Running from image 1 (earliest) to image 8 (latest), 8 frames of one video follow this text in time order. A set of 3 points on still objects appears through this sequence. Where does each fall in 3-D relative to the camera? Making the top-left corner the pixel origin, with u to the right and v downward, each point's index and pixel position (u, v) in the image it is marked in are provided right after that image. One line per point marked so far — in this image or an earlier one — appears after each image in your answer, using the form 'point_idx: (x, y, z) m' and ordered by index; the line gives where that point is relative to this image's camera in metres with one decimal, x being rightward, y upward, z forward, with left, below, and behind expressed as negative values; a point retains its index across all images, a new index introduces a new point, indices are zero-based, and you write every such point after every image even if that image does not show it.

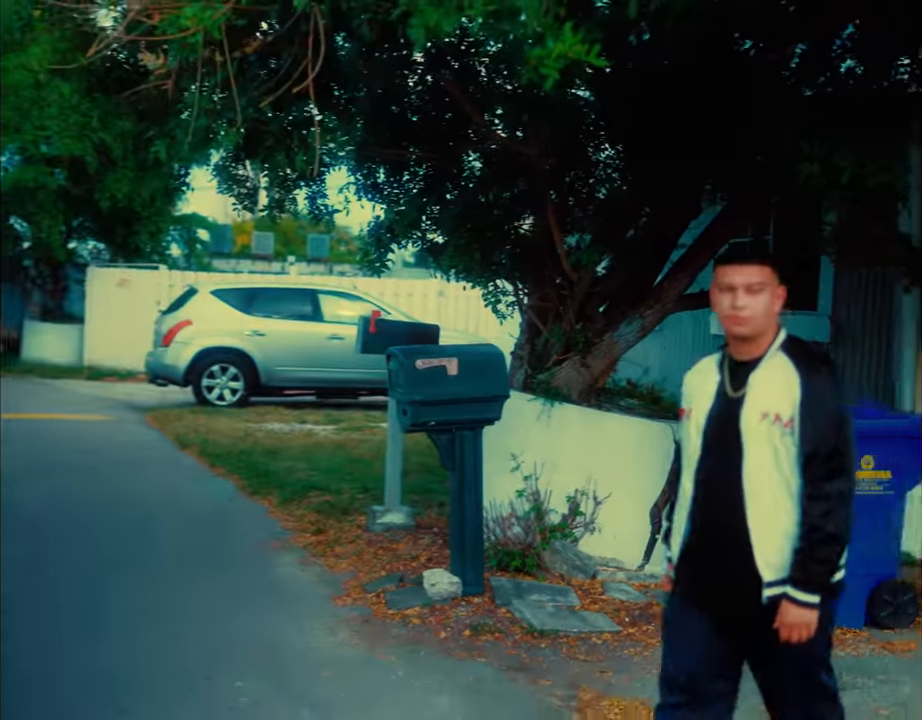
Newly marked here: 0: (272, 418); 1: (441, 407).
0: (-2.0, -0.6, +13.6) m
1: (-0.1, -0.2, +5.7) m
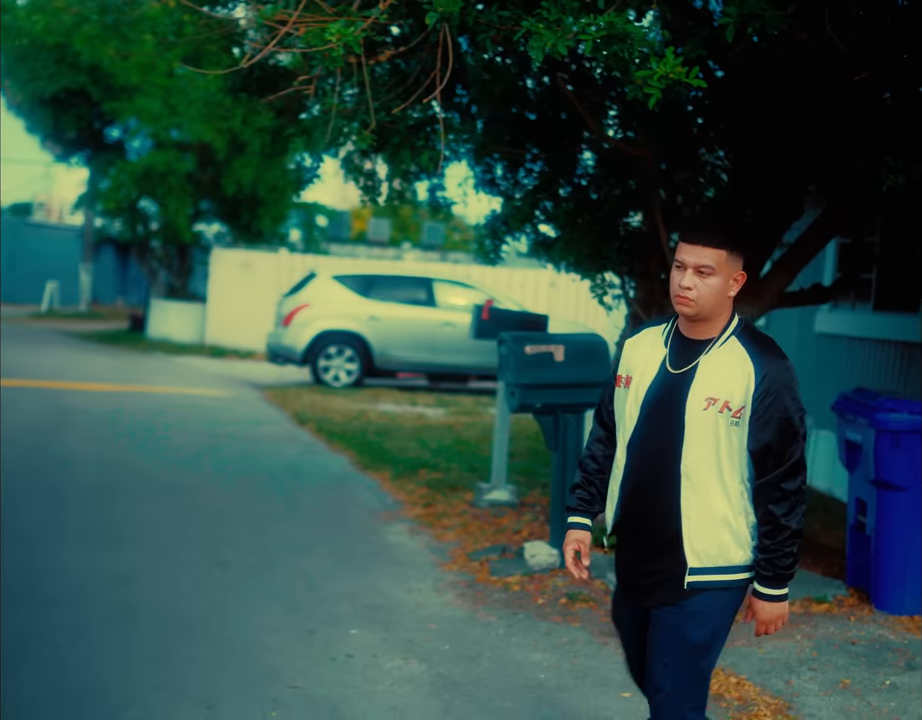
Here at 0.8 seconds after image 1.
0: (-0.8, -0.4, +14.1) m
1: (+0.4, -0.1, +6.1) m
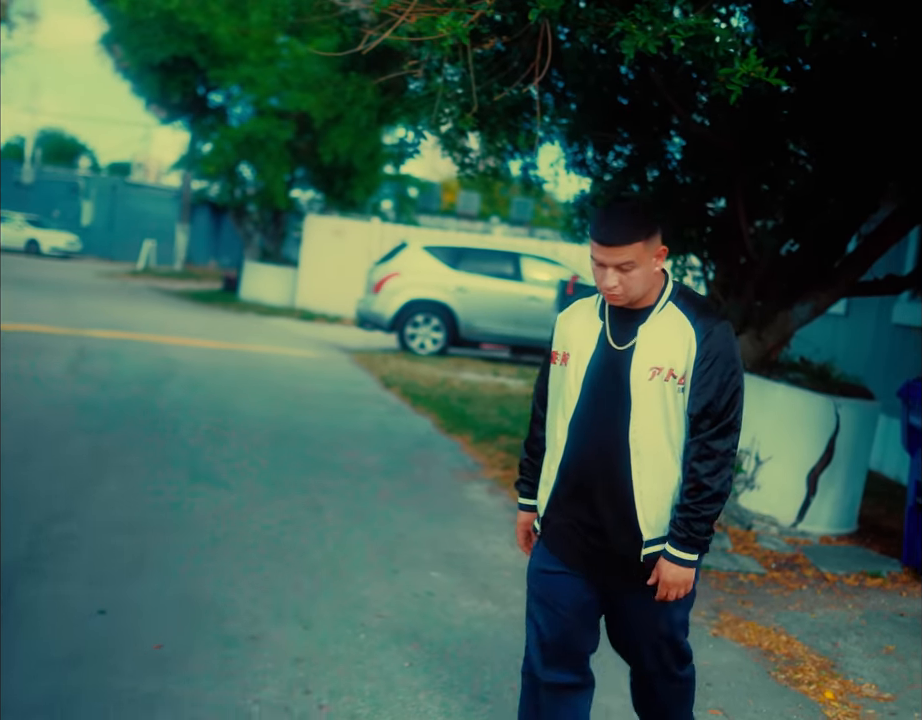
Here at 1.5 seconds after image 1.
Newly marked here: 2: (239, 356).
0: (+0.1, -0.1, +14.6) m
1: (+0.8, 0.0, +6.5) m
2: (-2.3, 0.0, +13.5) m
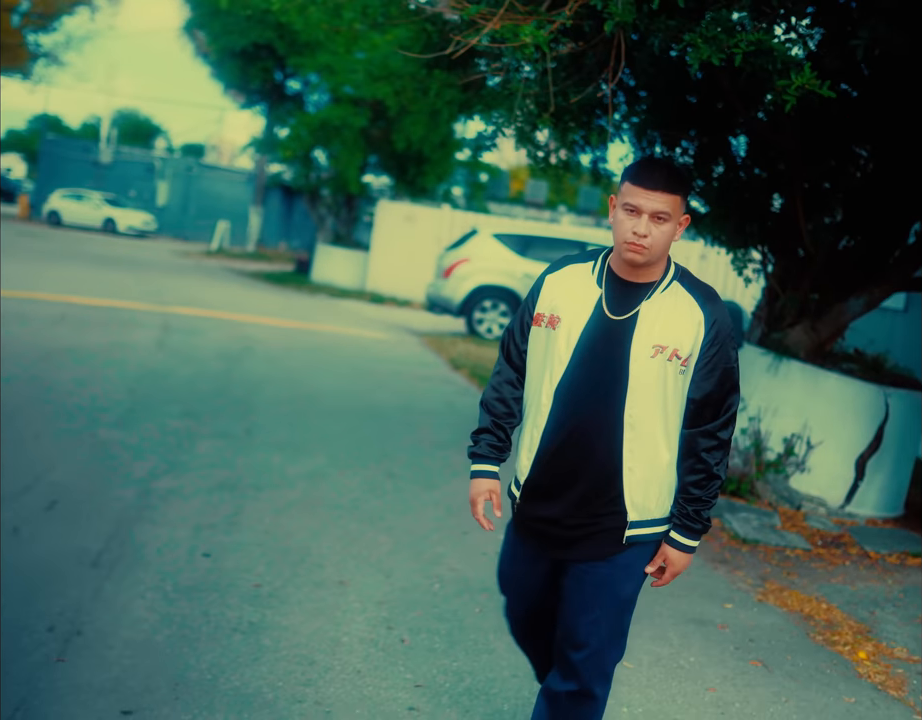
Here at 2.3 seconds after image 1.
0: (+0.8, +0.1, +15.0) m
1: (+1.2, +0.1, +6.9) m
2: (-1.6, +0.3, +14.0) m
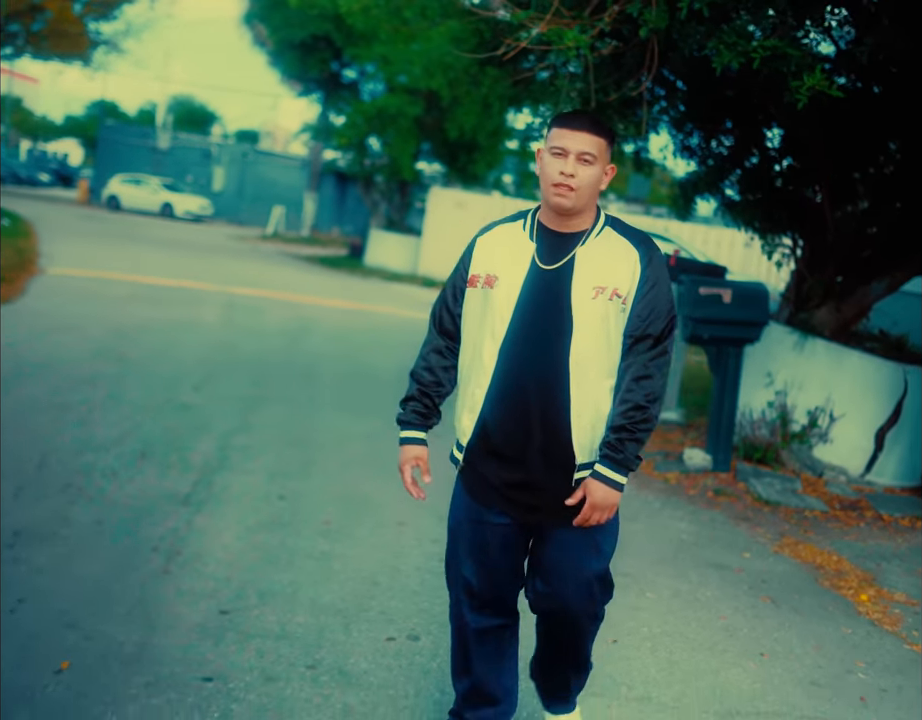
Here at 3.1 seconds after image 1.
0: (+1.4, +0.3, +15.6) m
1: (+1.4, +0.2, +7.4) m
2: (-1.0, +0.5, +14.7) m
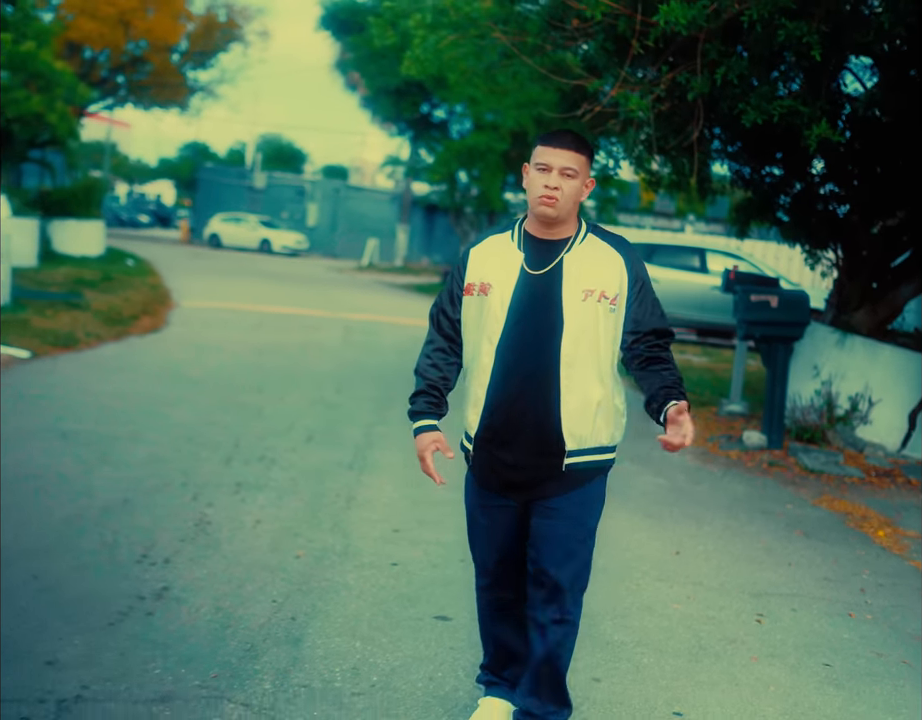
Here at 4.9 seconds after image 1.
0: (+2.6, +0.2, +17.0) m
1: (+2.1, +0.2, +8.9) m
2: (+0.1, +0.3, +16.3) m
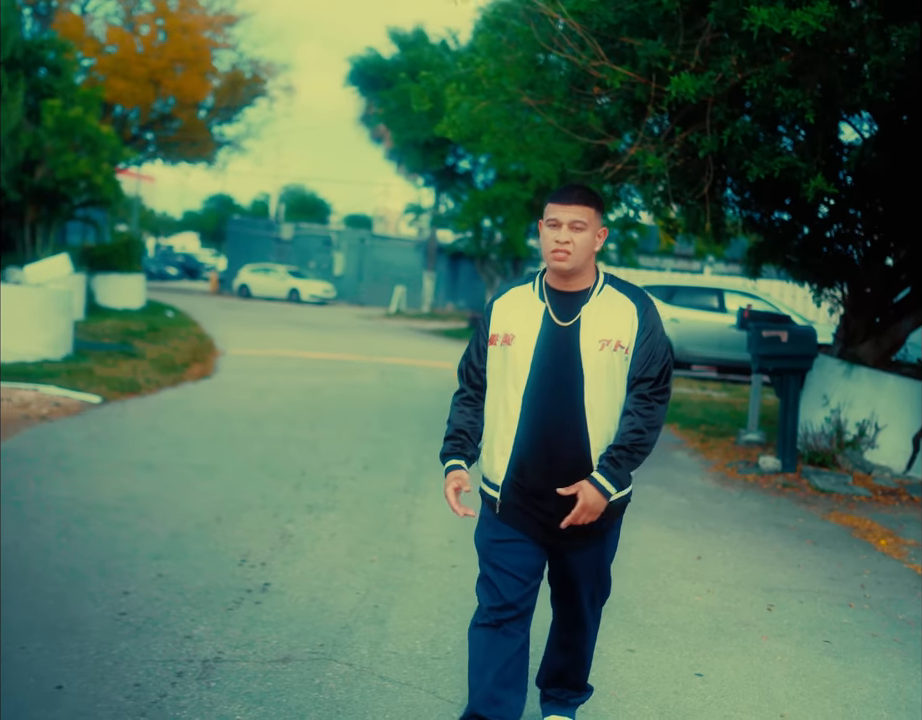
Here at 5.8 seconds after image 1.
0: (+3.0, -0.3, +17.8) m
1: (+2.3, 0.0, +9.7) m
2: (+0.5, -0.2, +17.2) m
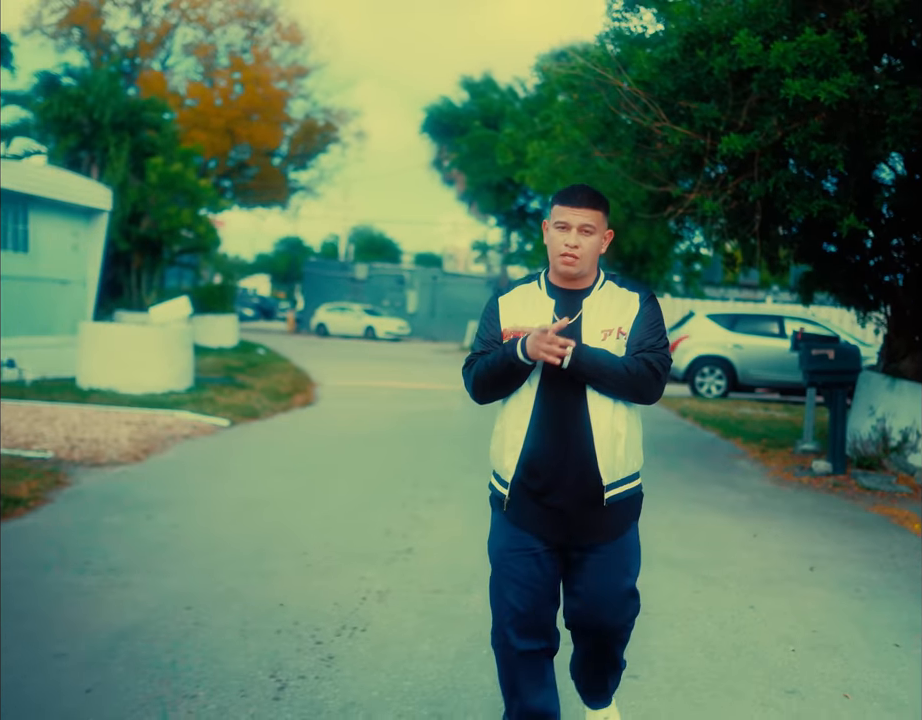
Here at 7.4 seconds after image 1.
0: (+4.1, -0.7, +19.0) m
1: (+3.1, -0.1, +11.0) m
2: (+1.6, -0.6, +18.5) m
